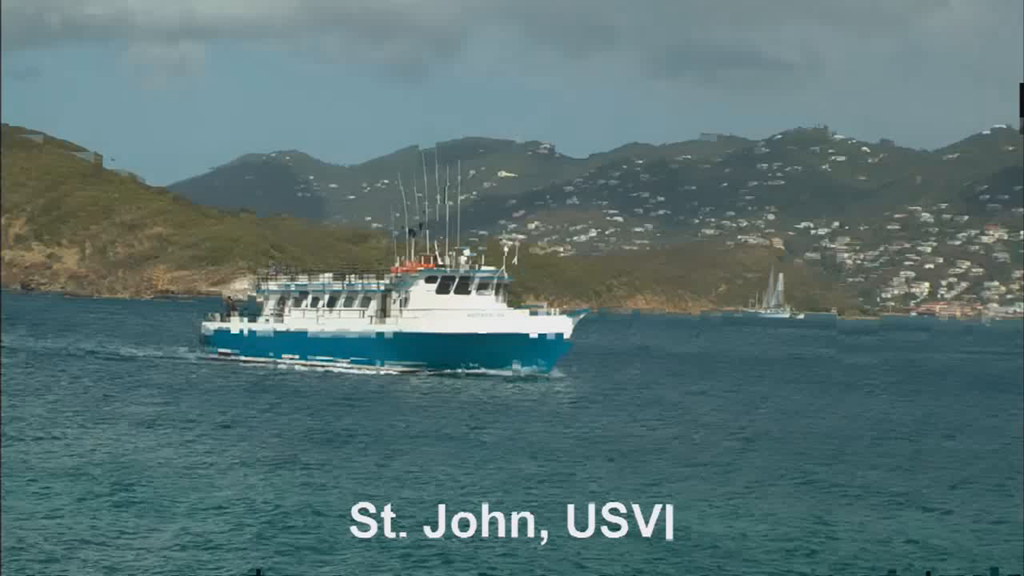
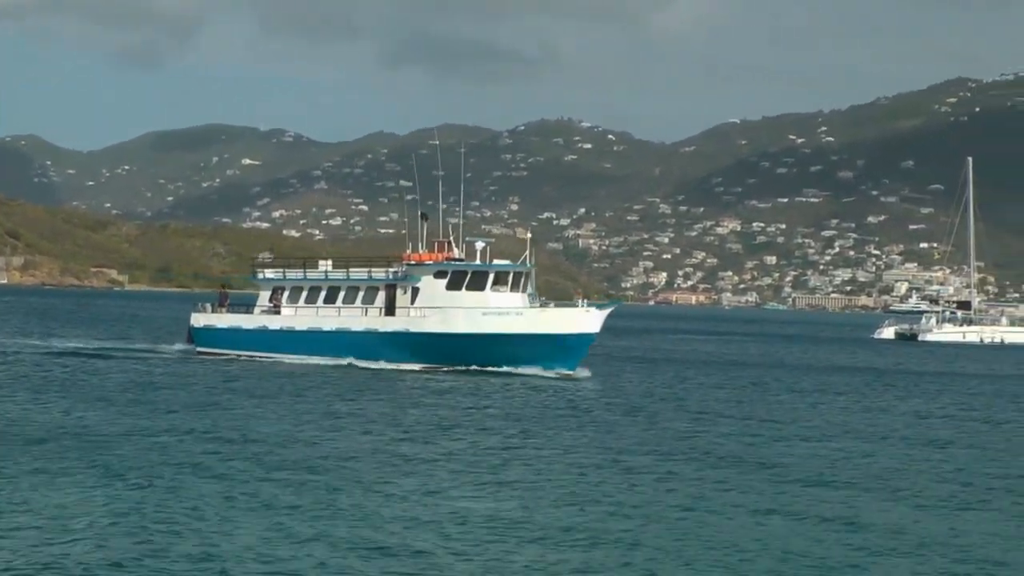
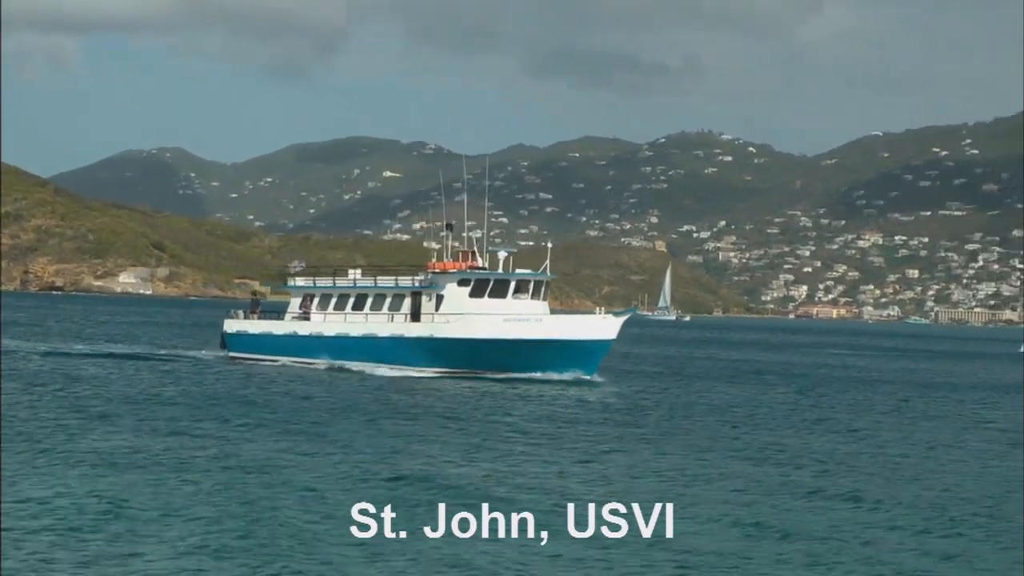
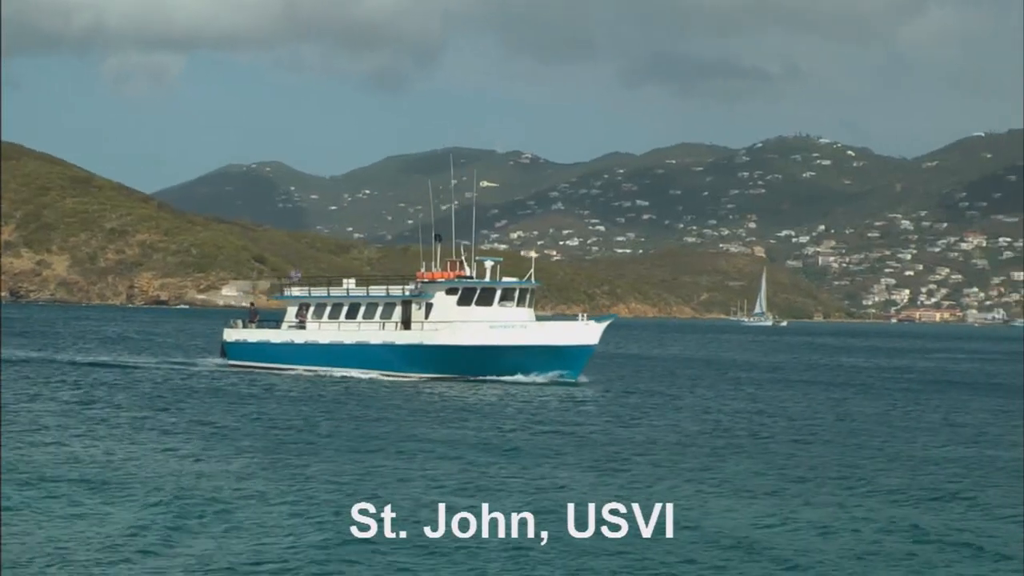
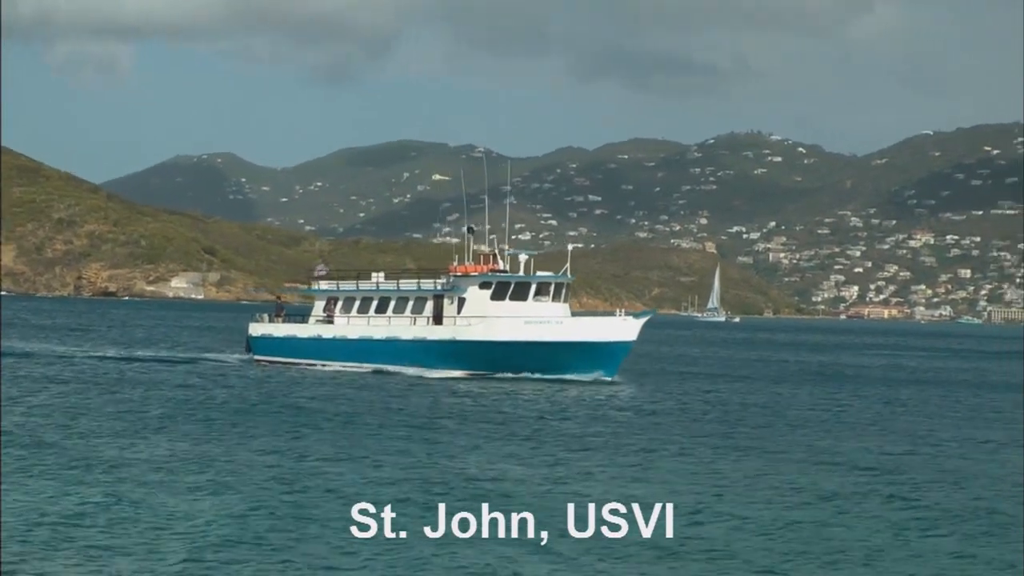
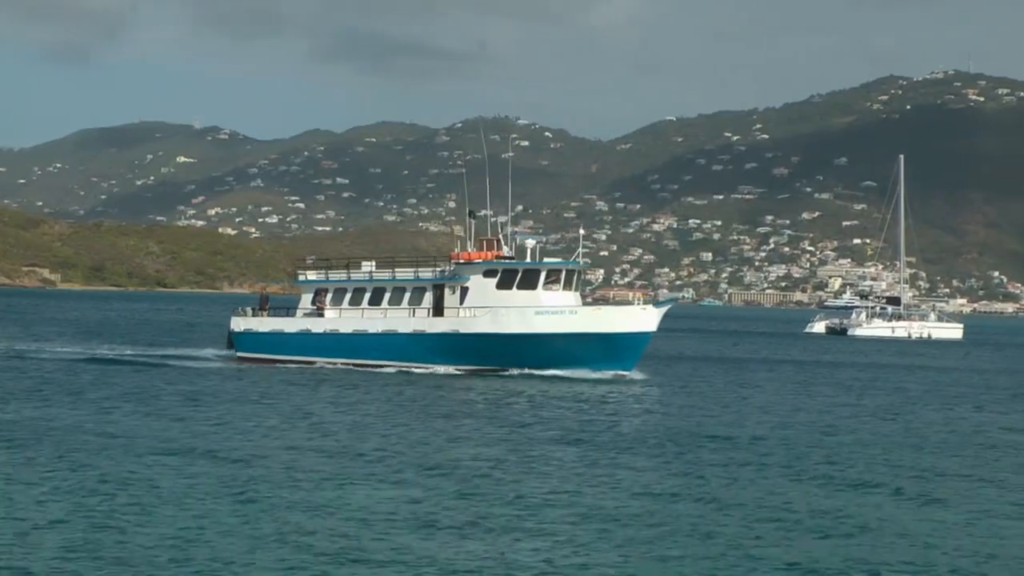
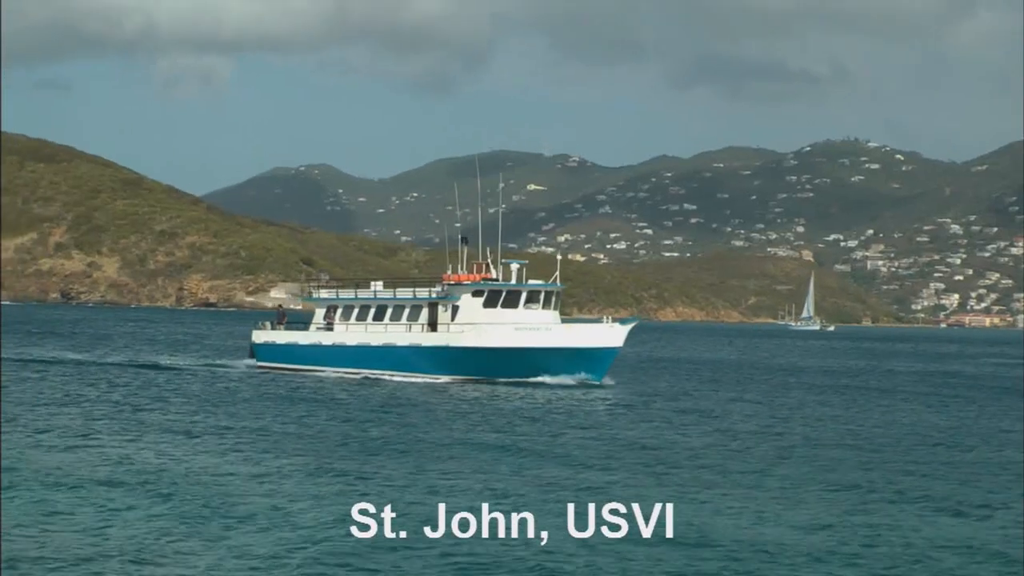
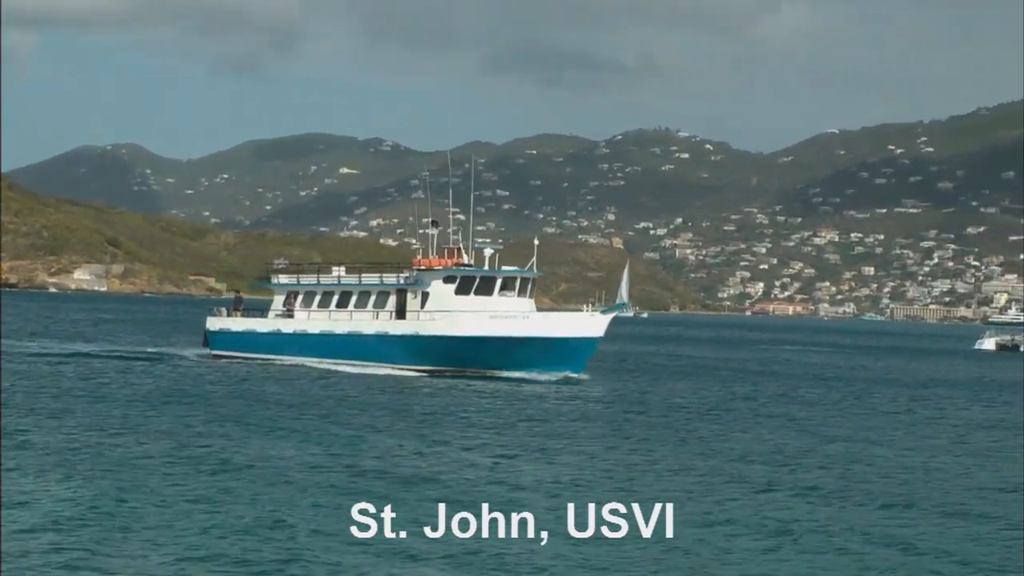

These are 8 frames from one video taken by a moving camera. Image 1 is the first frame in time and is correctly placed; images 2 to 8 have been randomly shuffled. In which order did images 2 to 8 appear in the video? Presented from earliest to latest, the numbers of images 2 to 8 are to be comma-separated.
7, 4, 5, 3, 8, 2, 6
